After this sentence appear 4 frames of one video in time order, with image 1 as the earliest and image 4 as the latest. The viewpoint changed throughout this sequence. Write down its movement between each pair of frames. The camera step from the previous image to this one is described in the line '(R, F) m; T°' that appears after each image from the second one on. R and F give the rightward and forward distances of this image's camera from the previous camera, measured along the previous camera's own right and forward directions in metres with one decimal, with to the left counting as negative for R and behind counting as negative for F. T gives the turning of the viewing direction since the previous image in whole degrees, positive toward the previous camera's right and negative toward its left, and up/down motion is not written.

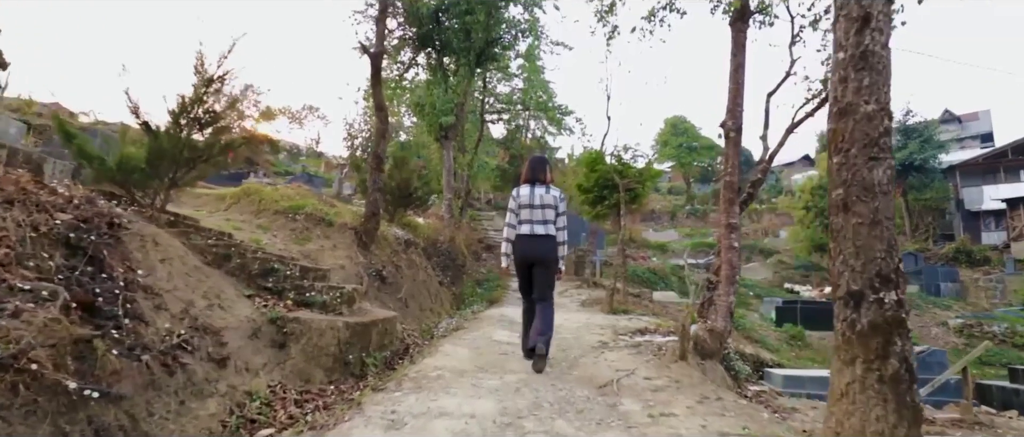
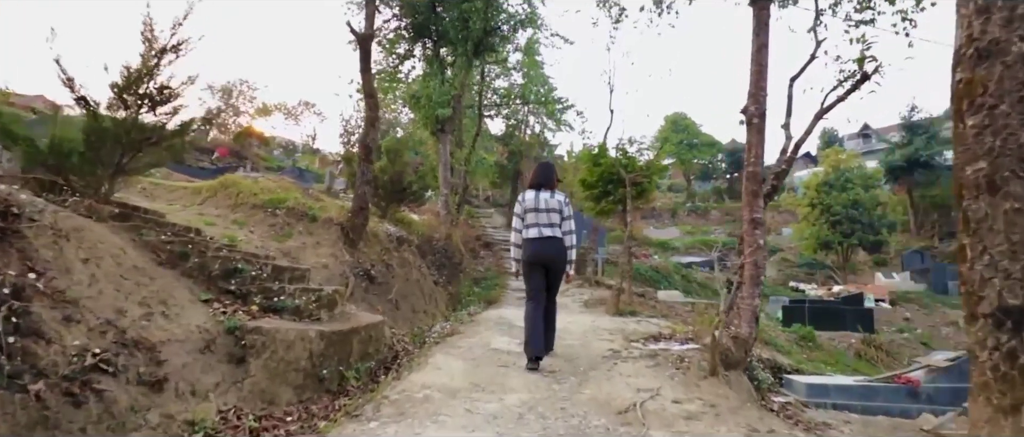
(0.0, +0.7) m; 0°
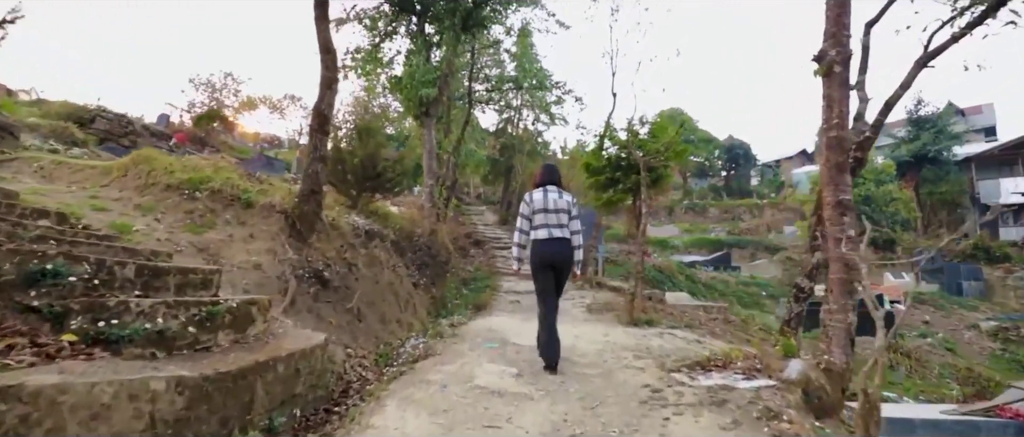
(0.0, +1.9) m; +1°
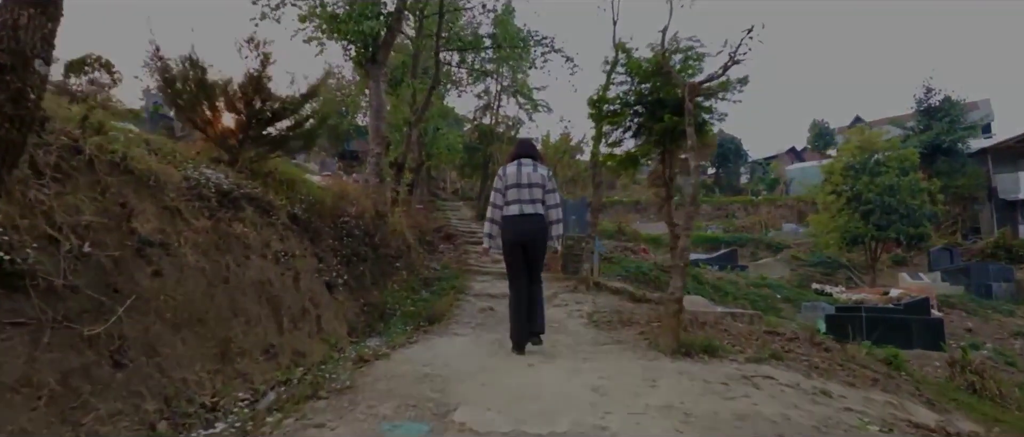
(+0.2, +3.8) m; +2°
